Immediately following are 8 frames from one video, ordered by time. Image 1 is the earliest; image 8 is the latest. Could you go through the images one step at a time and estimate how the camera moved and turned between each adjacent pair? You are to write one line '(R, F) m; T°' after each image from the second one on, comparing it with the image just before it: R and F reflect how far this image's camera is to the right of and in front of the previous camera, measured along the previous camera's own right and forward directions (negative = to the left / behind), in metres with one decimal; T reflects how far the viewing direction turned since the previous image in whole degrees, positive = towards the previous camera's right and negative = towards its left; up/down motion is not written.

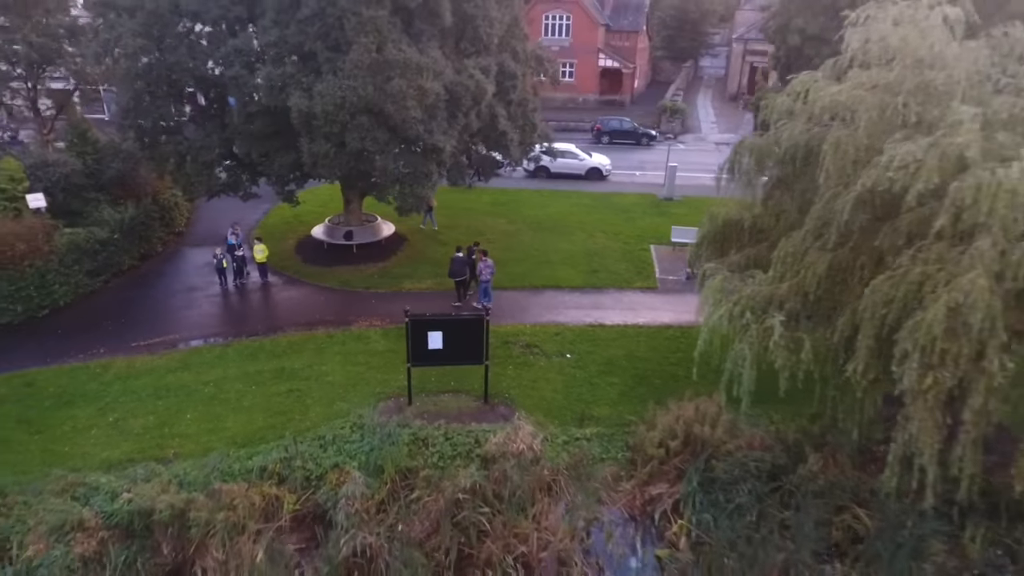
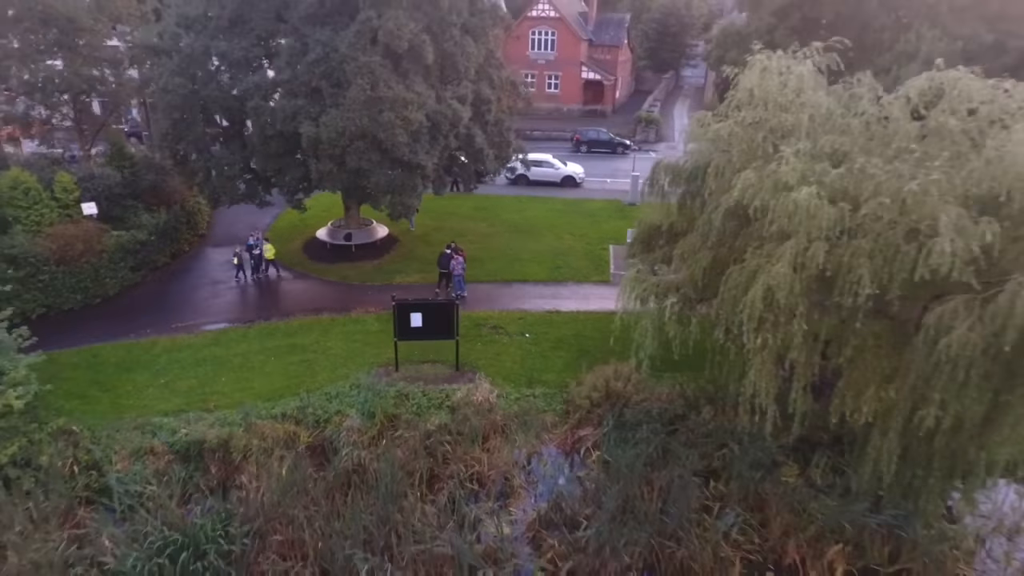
(+0.6, -2.5) m; 0°
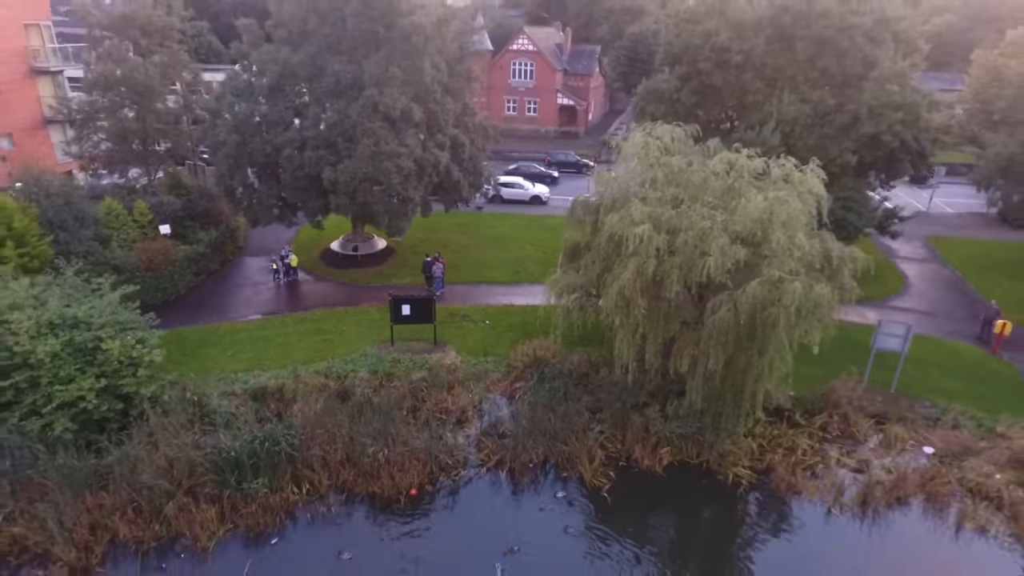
(+0.9, -5.1) m; 0°
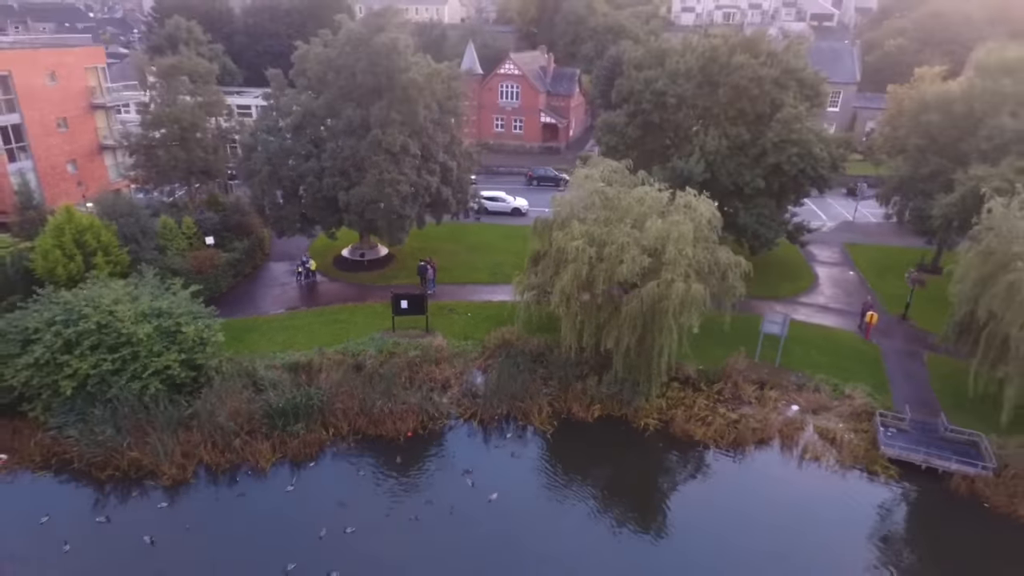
(+0.7, -4.8) m; 0°
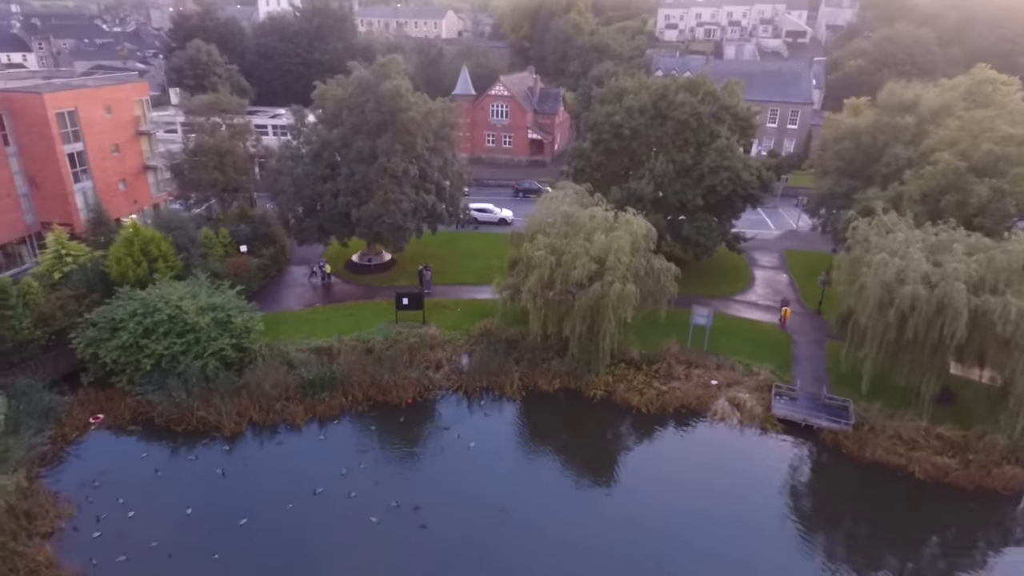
(+0.7, -5.0) m; 0°
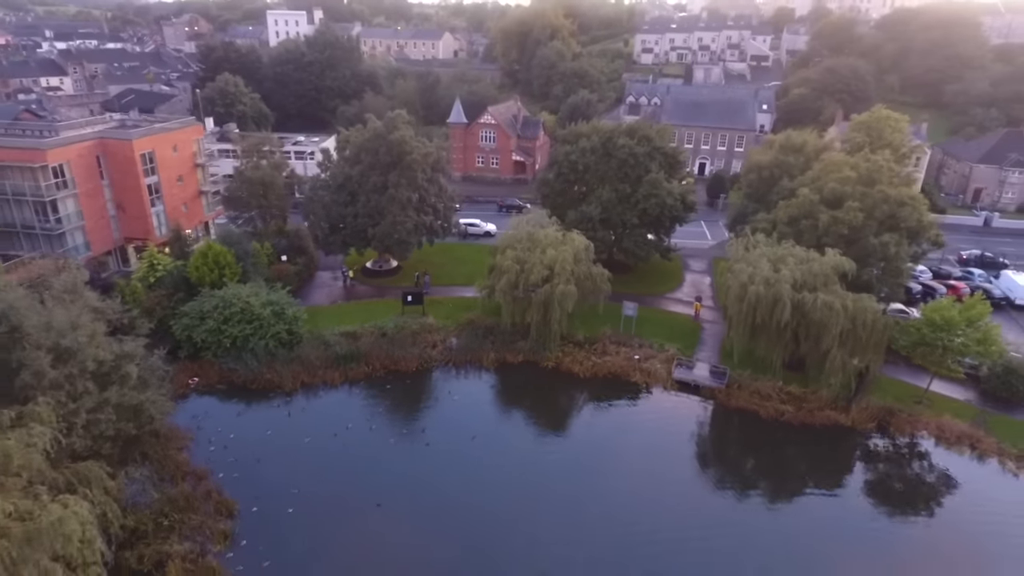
(+1.0, -8.7) m; 0°
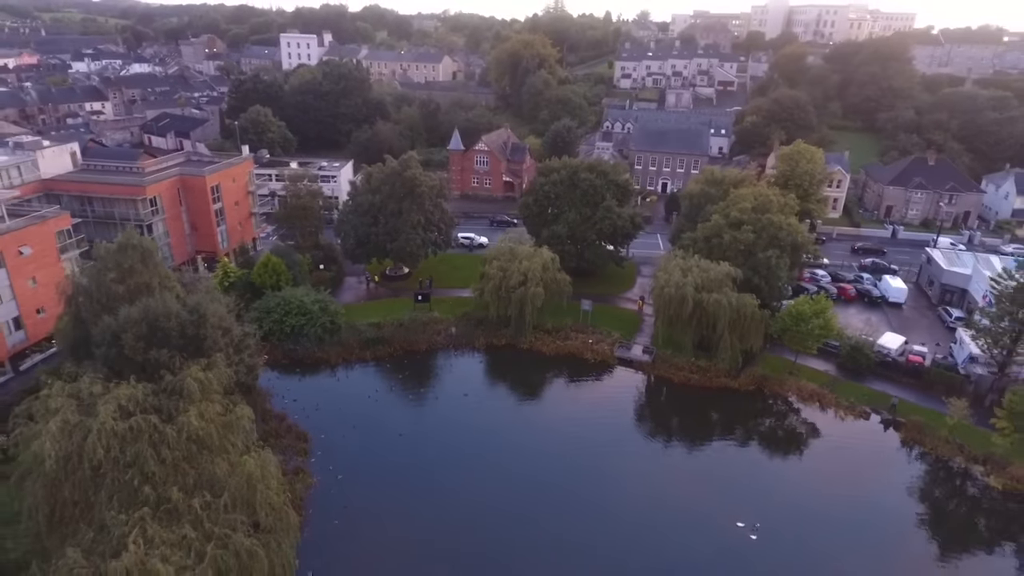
(+0.9, -10.9) m; 0°
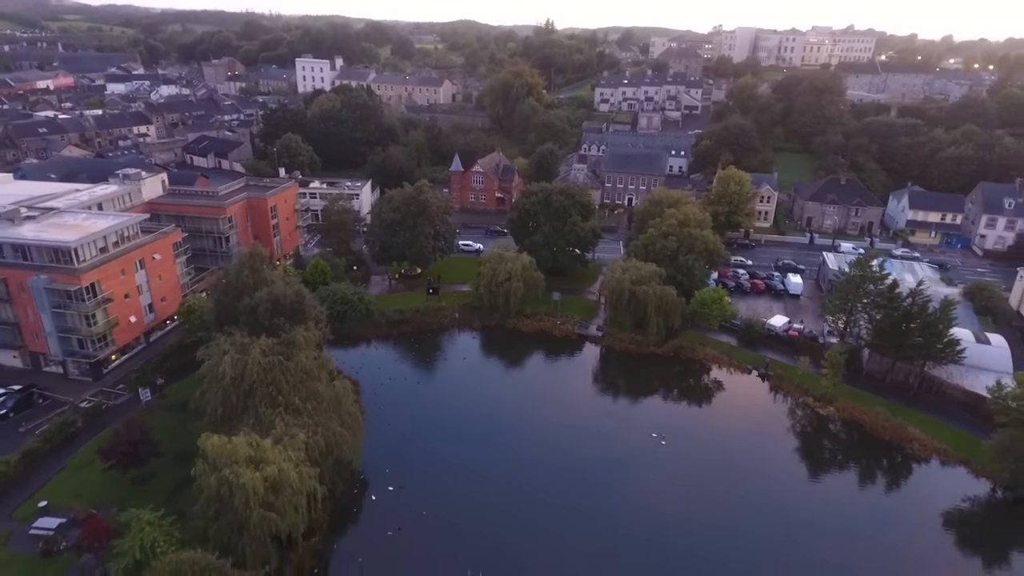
(+0.8, -14.9) m; 0°
